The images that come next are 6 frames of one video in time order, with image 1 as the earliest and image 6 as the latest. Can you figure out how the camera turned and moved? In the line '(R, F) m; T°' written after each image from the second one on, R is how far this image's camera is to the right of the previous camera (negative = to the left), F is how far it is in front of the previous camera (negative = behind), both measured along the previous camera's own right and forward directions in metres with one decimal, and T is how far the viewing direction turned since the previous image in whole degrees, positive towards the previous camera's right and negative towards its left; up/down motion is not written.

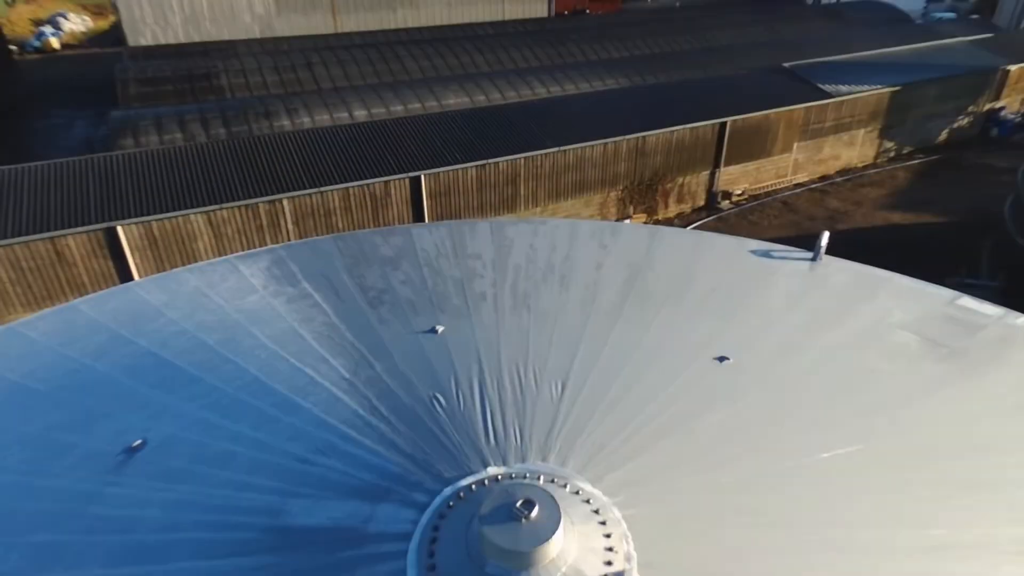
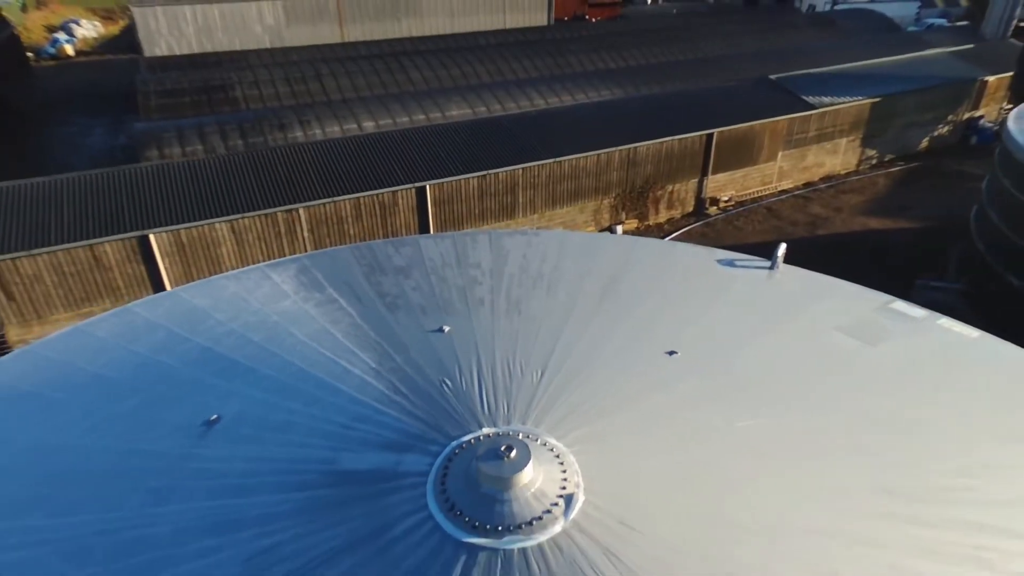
(+0.1, -0.9) m; 0°
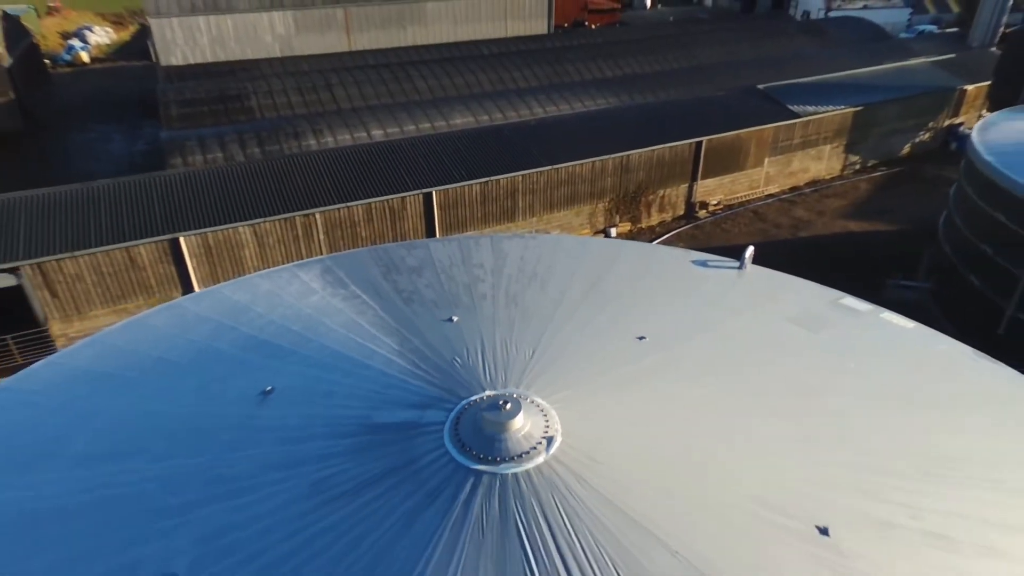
(0.0, -1.0) m; 0°
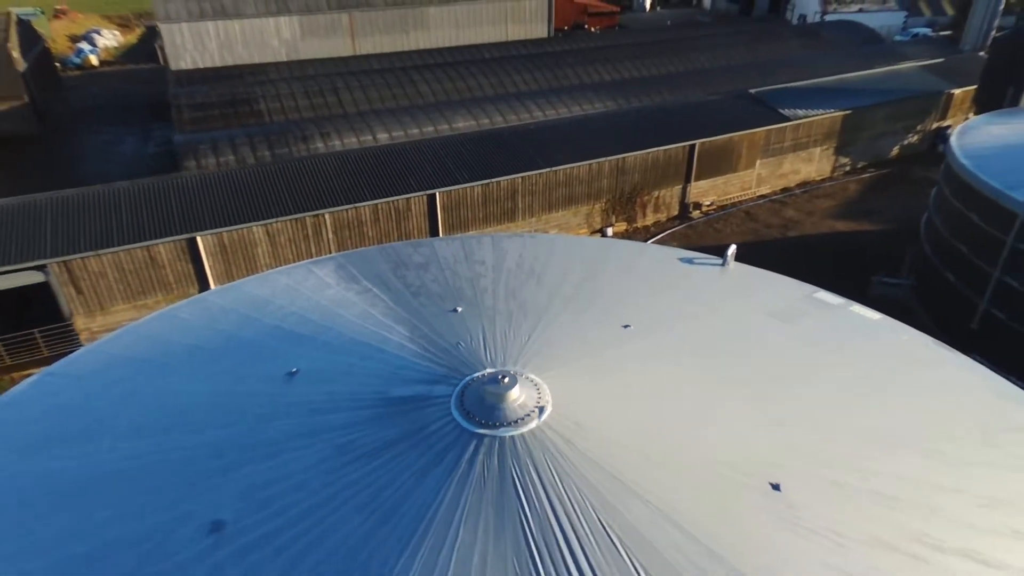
(0.0, -0.6) m; 0°
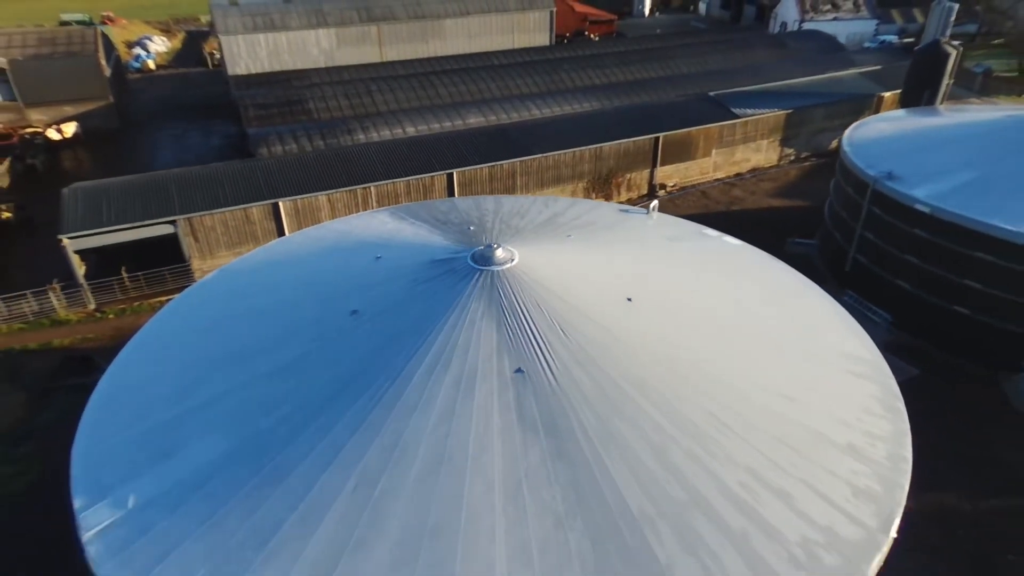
(+0.3, -4.5) m; -1°
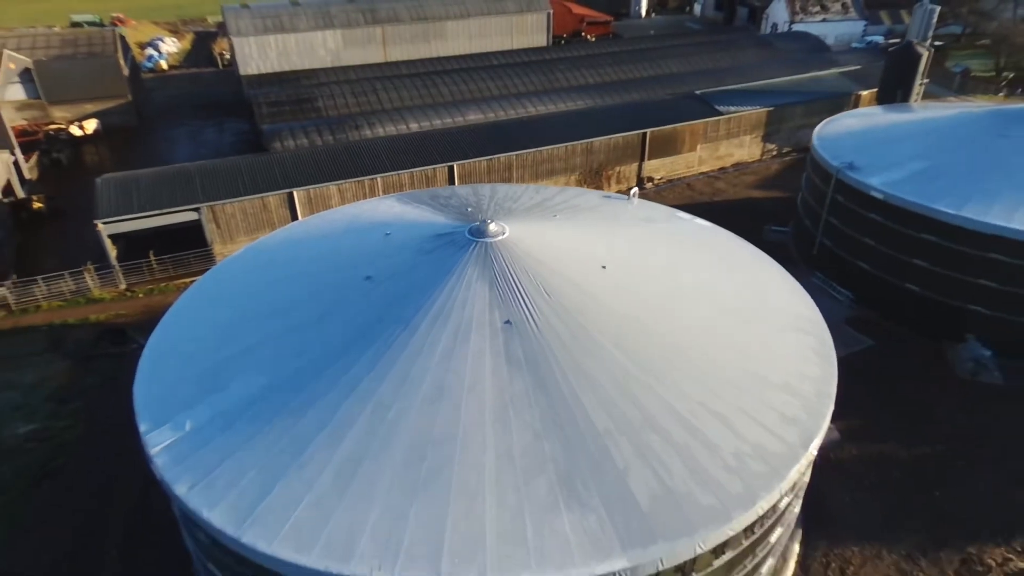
(+0.2, -1.5) m; 0°
